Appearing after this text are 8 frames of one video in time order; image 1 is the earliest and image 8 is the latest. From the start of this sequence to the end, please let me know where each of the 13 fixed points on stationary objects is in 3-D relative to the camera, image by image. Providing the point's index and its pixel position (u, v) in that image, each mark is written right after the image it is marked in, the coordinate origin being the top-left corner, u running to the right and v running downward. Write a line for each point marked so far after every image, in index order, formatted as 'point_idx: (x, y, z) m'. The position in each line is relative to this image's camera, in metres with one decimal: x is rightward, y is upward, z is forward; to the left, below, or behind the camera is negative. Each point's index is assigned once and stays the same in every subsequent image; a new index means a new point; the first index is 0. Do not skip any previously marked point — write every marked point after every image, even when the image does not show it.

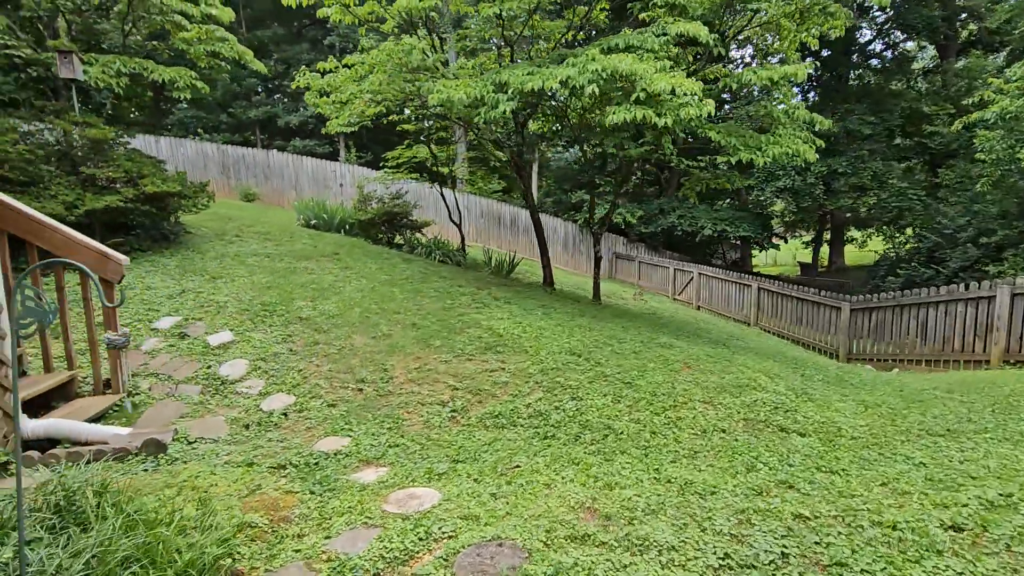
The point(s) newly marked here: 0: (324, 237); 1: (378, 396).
0: (-3.1, +0.8, +8.5) m
1: (-1.0, -0.8, +3.8) m
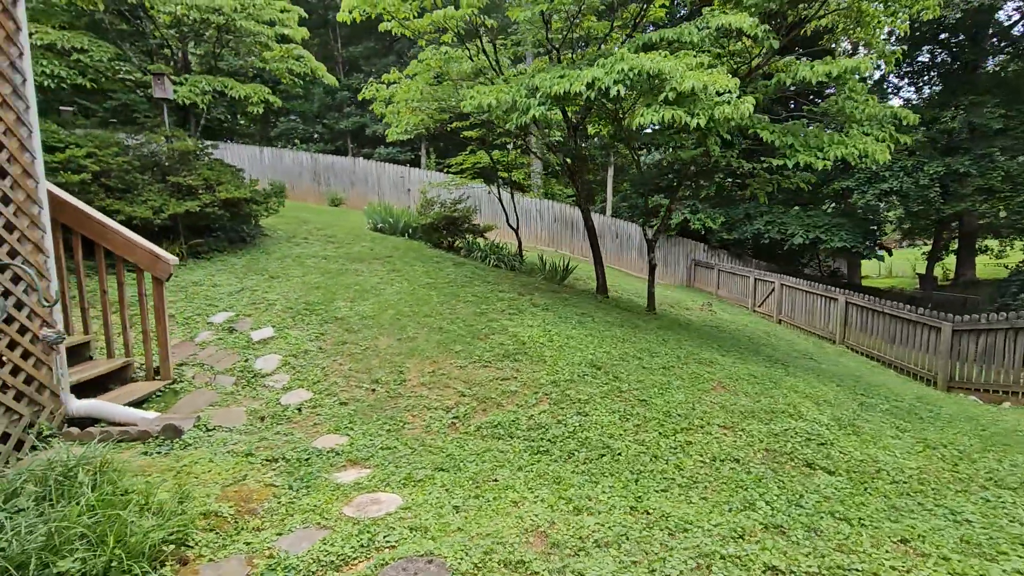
0: (-2.2, +0.8, +8.9) m
1: (-0.9, -0.8, +3.9) m
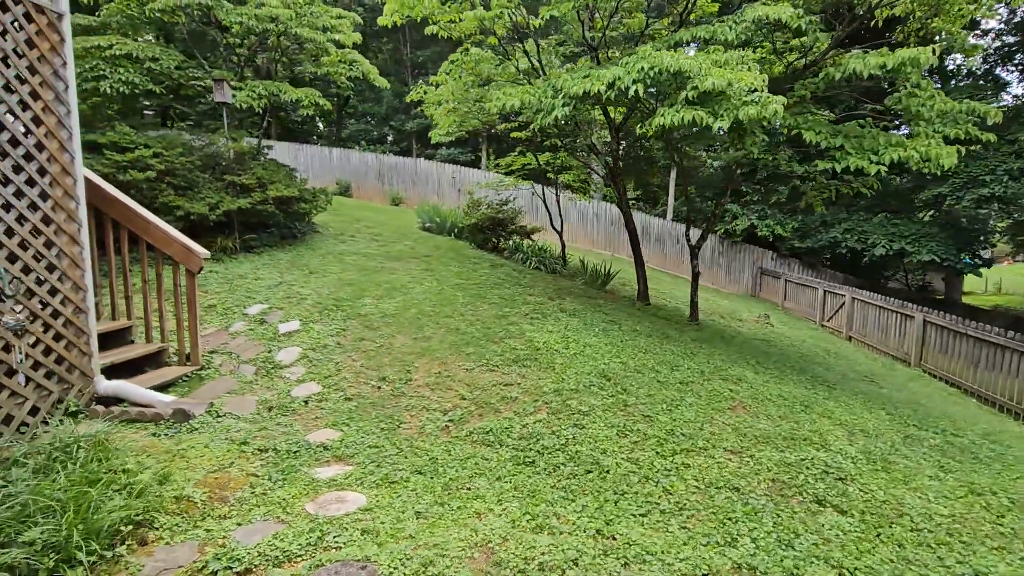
0: (-1.4, +0.9, +9.0) m
1: (-0.9, -0.8, +3.9) m
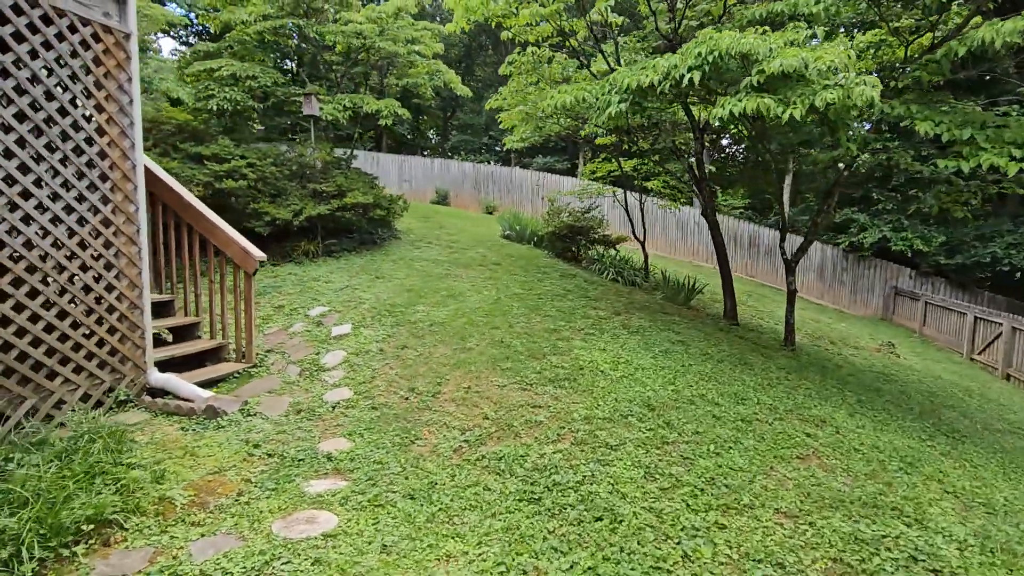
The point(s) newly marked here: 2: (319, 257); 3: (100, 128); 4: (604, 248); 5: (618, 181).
0: (-0.1, +0.7, +8.9) m
1: (-0.7, -0.9, +3.8) m
2: (-2.7, +0.4, +7.3) m
3: (-2.7, +1.0, +3.4) m
4: (+1.6, +0.7, +8.9) m
5: (+2.1, +2.1, +10.1) m
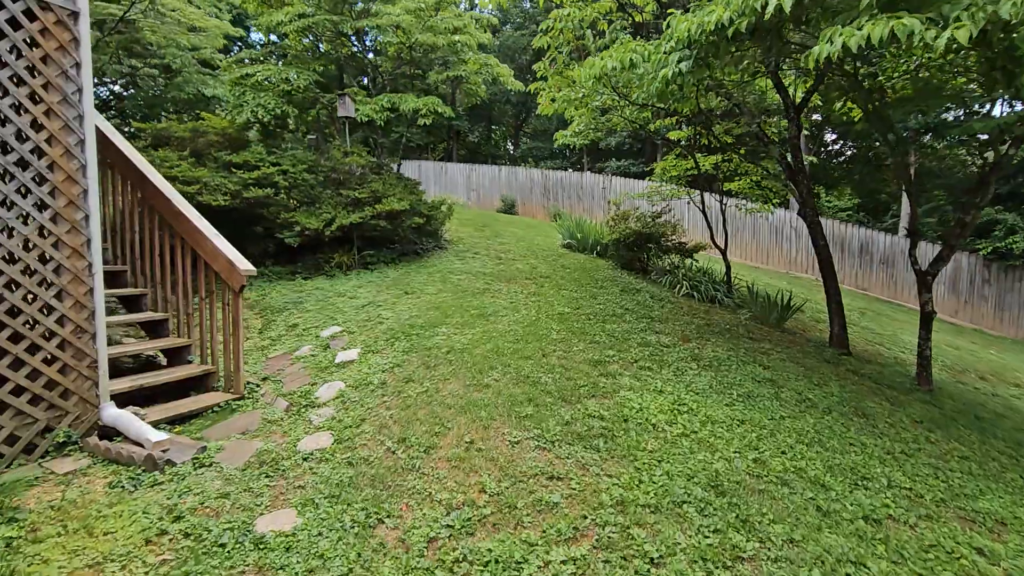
0: (+0.8, +0.5, +7.9) m
1: (-0.6, -1.0, +2.9) m
2: (-2.1, +0.2, +6.7) m
3: (-2.6, +0.9, +2.9) m
4: (+2.5, +0.4, +7.7) m
5: (+3.1, +1.8, +8.7) m
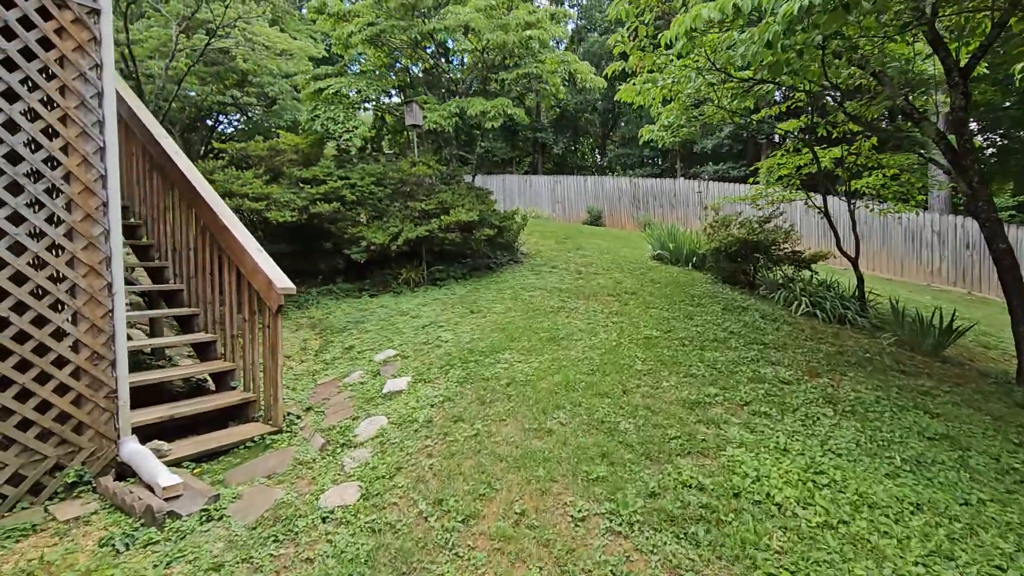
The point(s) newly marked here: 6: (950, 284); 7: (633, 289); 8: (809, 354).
0: (+1.9, +0.2, +7.0) m
1: (-0.4, -1.1, +2.2) m
2: (-1.1, 0.0, +6.3) m
3: (-2.4, +0.8, +2.6) m
4: (+3.5, +0.2, +6.5) m
5: (+4.3, +1.6, +7.4) m
6: (+7.3, +0.1, +8.7) m
7: (+1.4, 0.0, +5.7) m
8: (+2.3, -0.5, +4.0) m
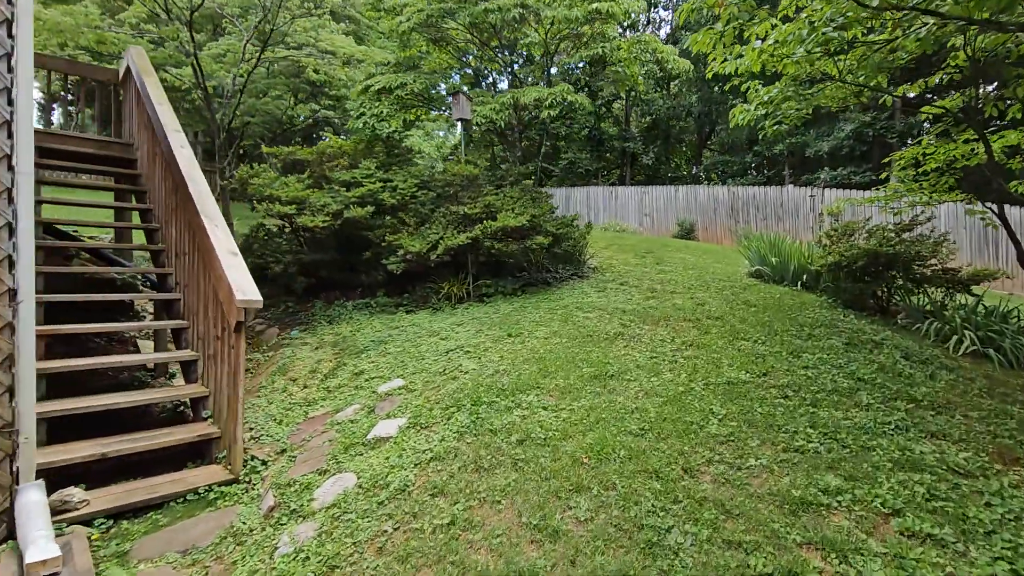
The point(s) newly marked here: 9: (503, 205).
0: (+2.6, 0.0, +5.6) m
1: (-0.5, -1.2, +1.3) m
2: (-0.5, -0.2, +5.5) m
3: (-2.4, +0.8, +2.1) m
4: (+4.1, 0.0, +4.8) m
5: (+5.1, +1.3, +5.7) m
6: (+8.2, -0.3, +6.3) m
7: (+1.8, -0.2, +4.5) m
8: (+2.5, -0.7, +2.6) m
9: (-0.1, +0.9, +5.6) m
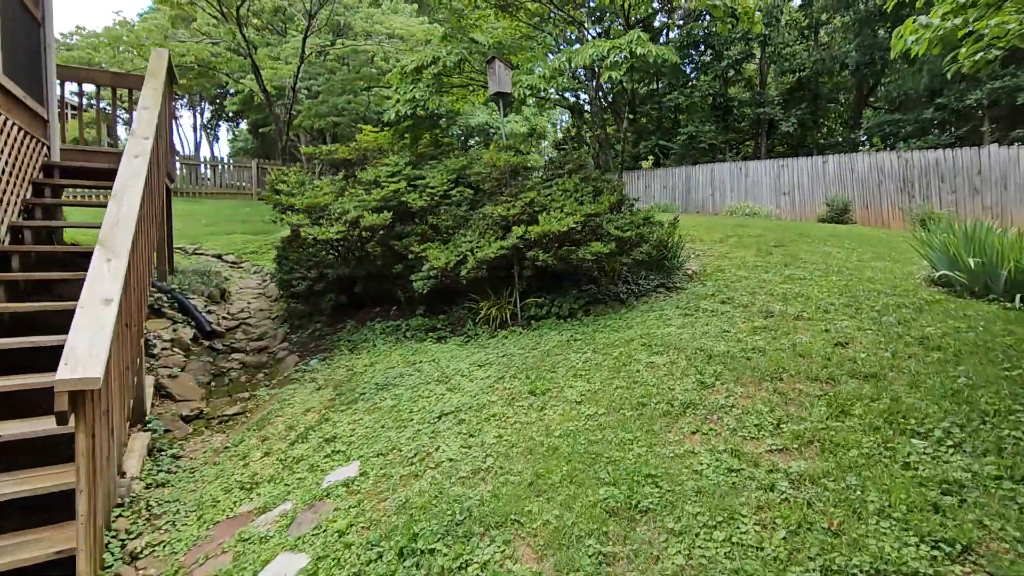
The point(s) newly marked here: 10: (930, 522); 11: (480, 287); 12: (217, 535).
0: (+3.0, -0.2, +3.7) m
1: (-1.1, -1.5, +0.3) m
2: (-0.1, -0.3, +4.3) m
3: (-2.7, +0.5, +1.5) m
4: (+4.2, -0.2, +2.6) m
5: (+5.4, +1.1, +3.1) m
6: (+8.6, -0.4, +3.0) m
7: (+1.9, -0.4, +2.8) m
8: (+2.1, -0.9, +0.8) m
9: (+0.4, +0.7, +4.3) m
10: (+1.3, -0.7, +1.6) m
11: (-0.3, 0.0, +4.5) m
12: (-1.3, -1.1, +2.4) m
